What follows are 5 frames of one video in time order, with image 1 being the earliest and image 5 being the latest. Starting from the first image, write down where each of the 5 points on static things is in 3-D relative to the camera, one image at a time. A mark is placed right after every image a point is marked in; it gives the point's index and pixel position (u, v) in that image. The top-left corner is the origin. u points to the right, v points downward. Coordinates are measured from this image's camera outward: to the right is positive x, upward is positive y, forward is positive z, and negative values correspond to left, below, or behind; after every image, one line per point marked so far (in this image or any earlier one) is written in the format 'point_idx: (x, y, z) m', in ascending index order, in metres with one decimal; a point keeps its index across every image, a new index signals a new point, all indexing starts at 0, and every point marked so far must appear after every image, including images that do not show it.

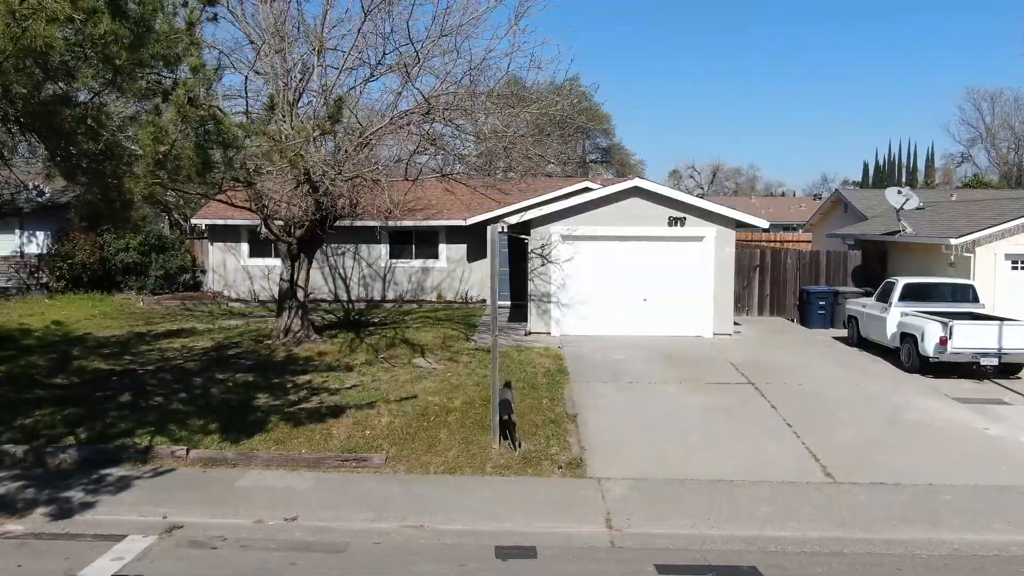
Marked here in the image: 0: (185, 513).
0: (-2.9, -2.0, +7.2) m
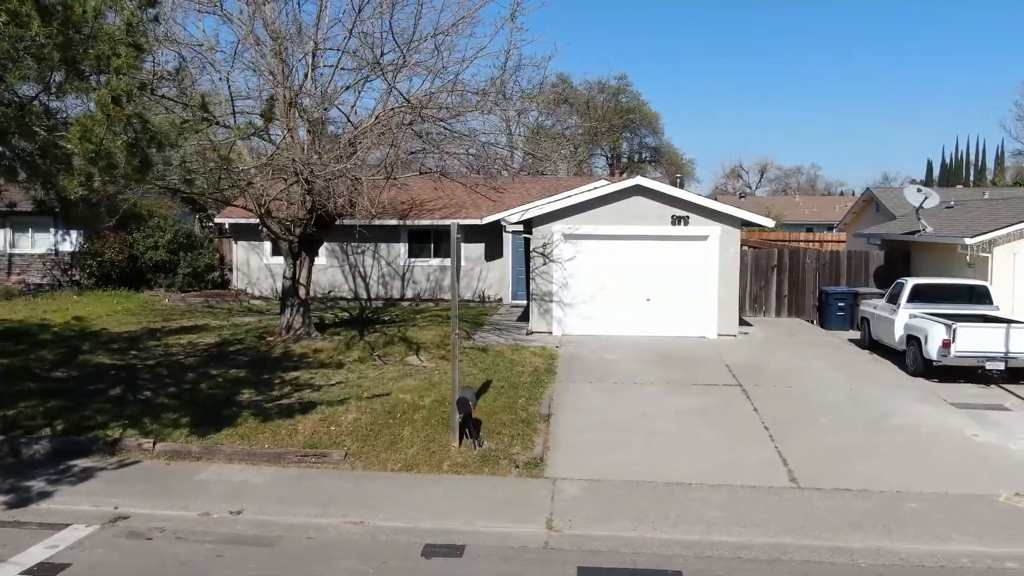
0: (-3.3, -1.9, +7.4) m
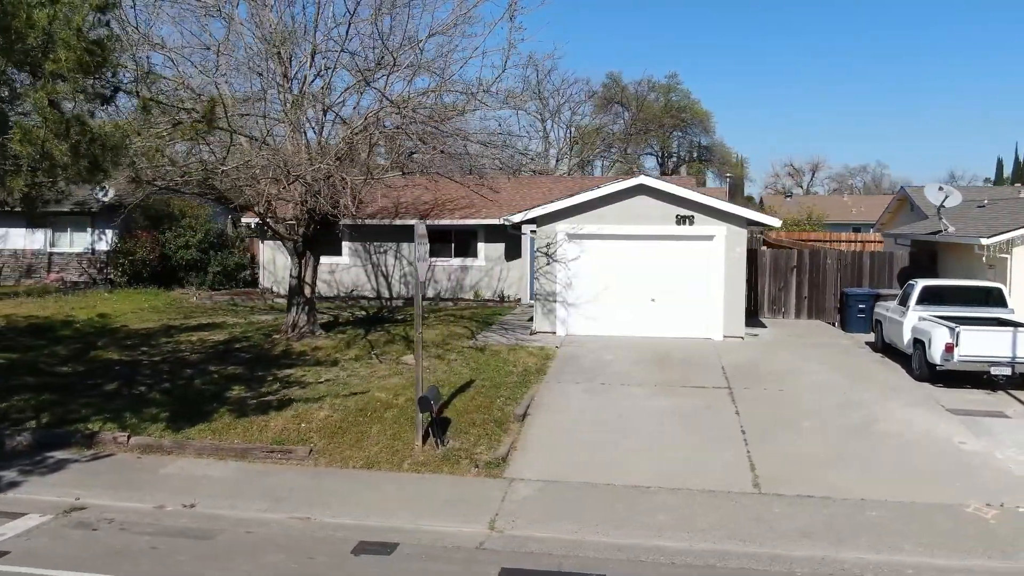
0: (-3.8, -1.9, +7.6) m
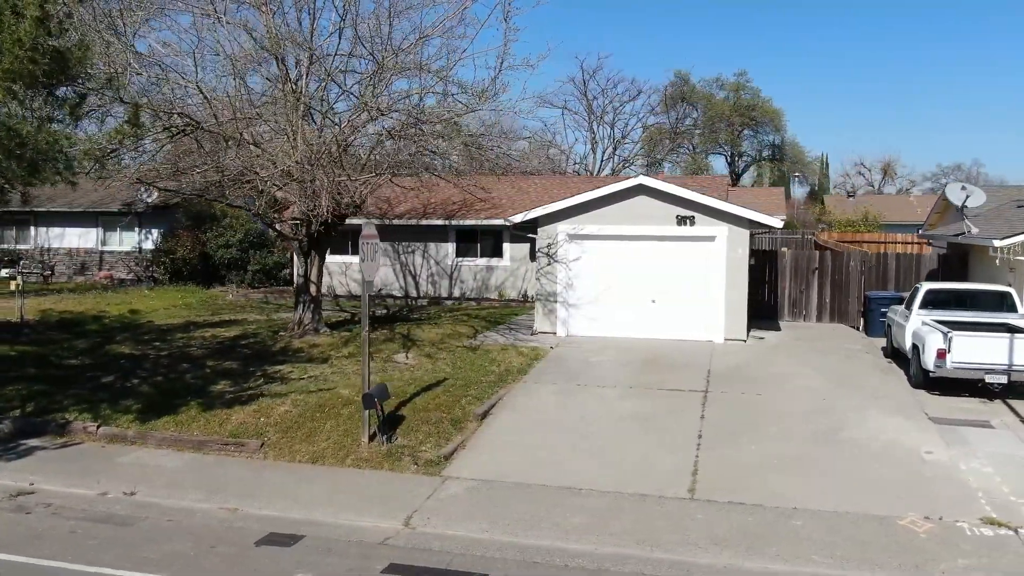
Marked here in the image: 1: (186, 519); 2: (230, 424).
0: (-4.5, -1.9, +8.0) m
1: (-2.8, -2.0, +7.1) m
2: (-3.2, -1.5, +9.3) m
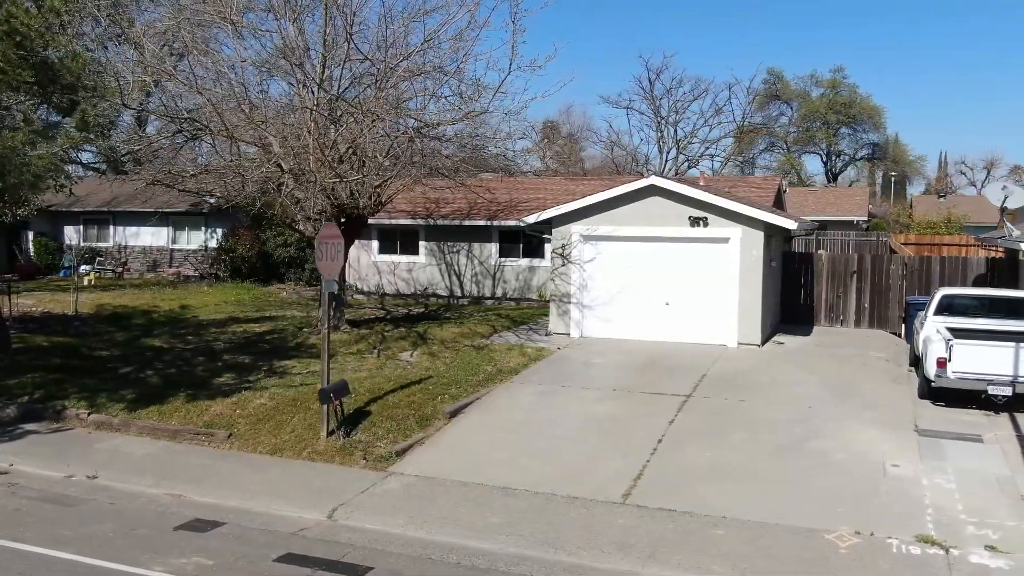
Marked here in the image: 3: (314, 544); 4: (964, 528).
0: (-5.0, -1.8, +8.6) m
1: (-3.5, -1.9, +7.5) m
2: (-3.6, -1.5, +9.8) m
3: (-1.5, -2.0, +6.5) m
4: (+3.8, -2.0, +6.9) m
